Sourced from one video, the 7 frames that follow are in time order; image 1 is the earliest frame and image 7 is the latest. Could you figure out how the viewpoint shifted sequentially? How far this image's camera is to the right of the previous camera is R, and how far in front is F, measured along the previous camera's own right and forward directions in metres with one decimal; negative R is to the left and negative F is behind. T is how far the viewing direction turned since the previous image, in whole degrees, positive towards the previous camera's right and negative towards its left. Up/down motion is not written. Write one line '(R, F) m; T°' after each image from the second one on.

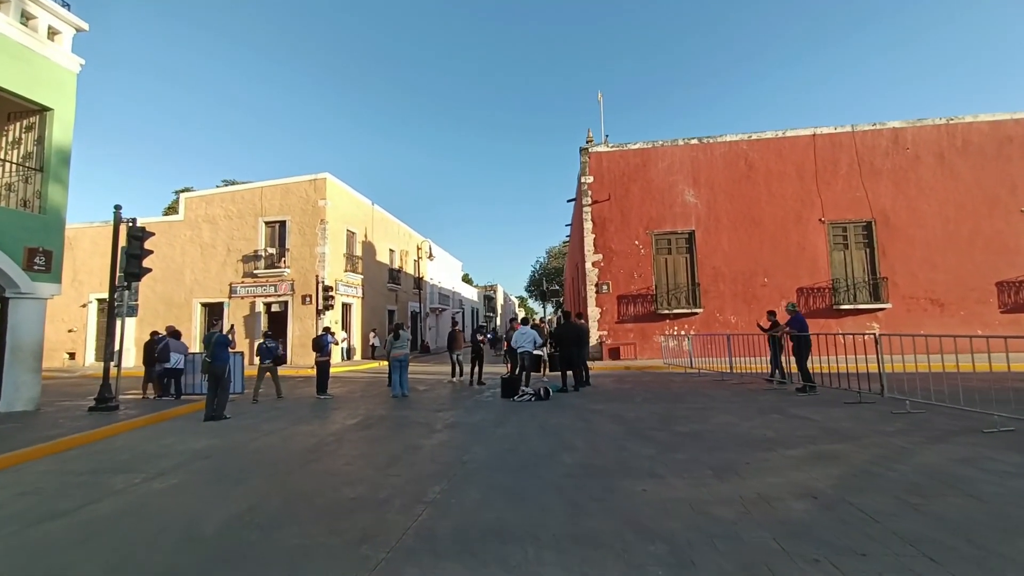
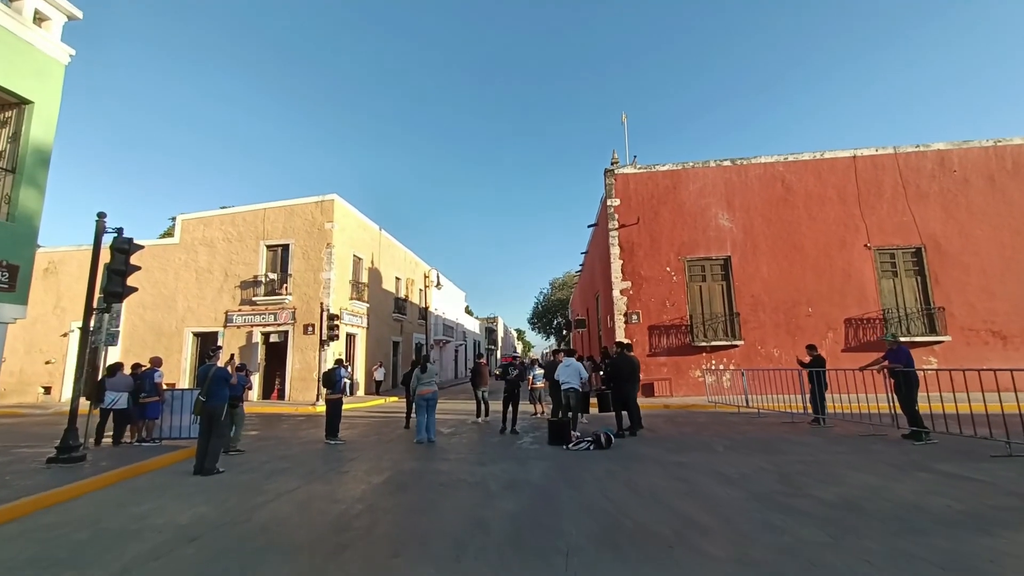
(-1.0, +1.4) m; +1°
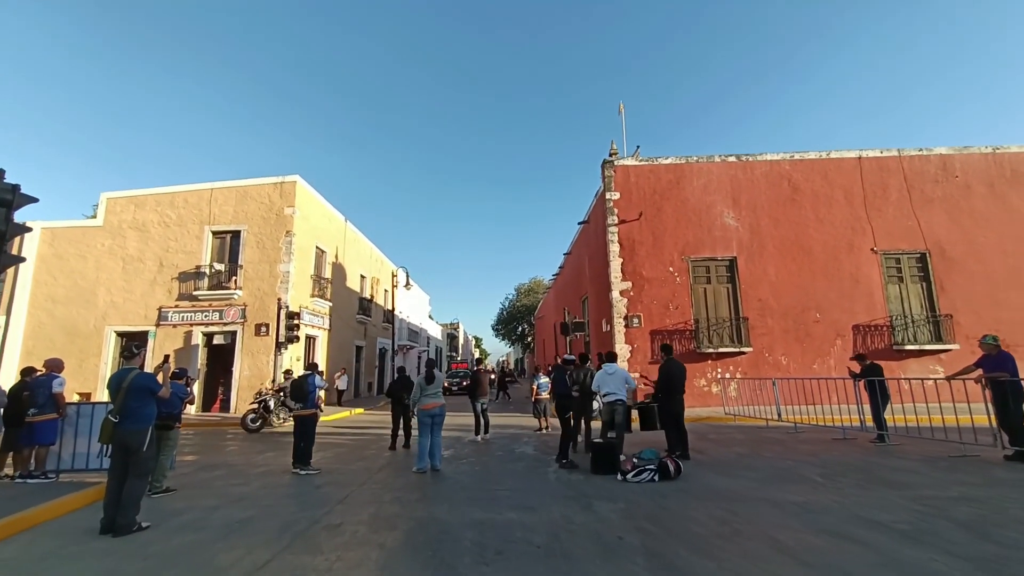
(-1.2, +1.9) m; +5°
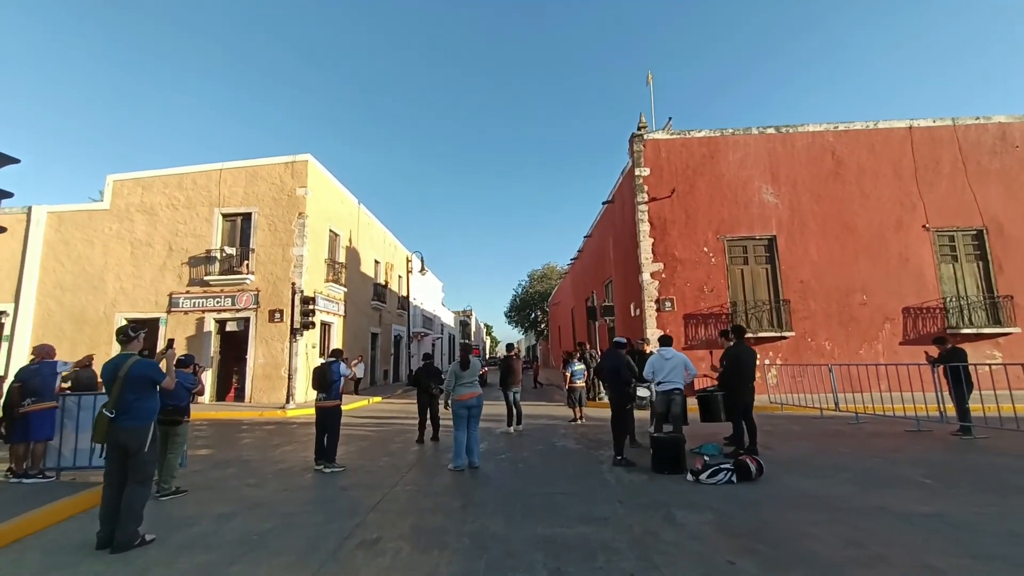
(-0.5, +0.8) m; -1°
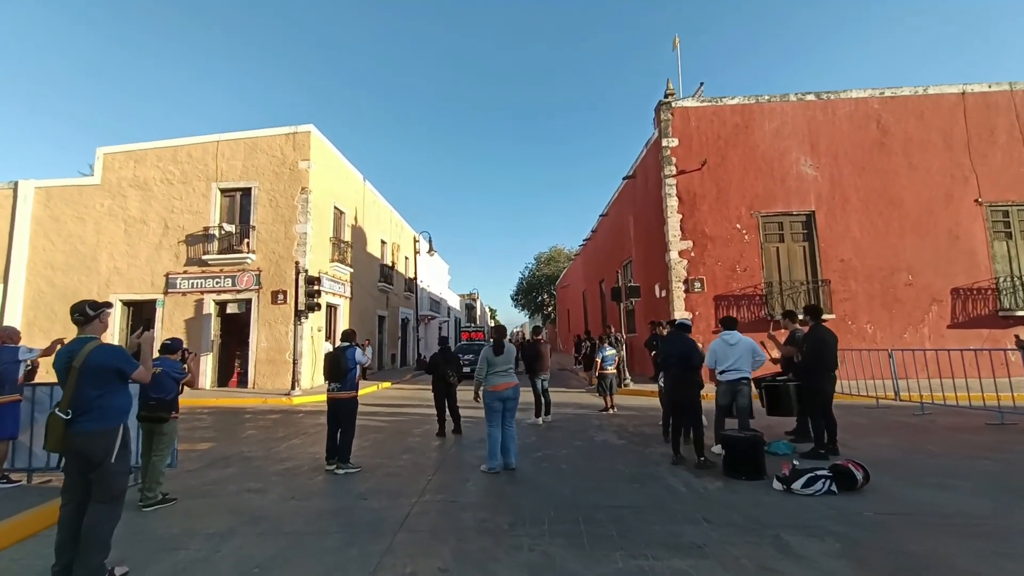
(-0.5, +1.0) m; 0°
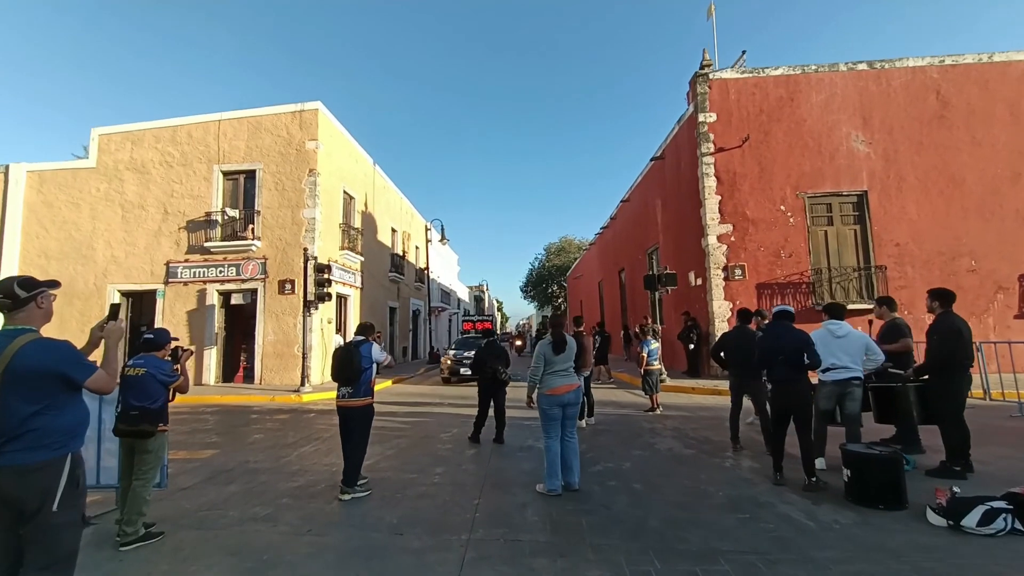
(-0.5, +1.0) m; -1°
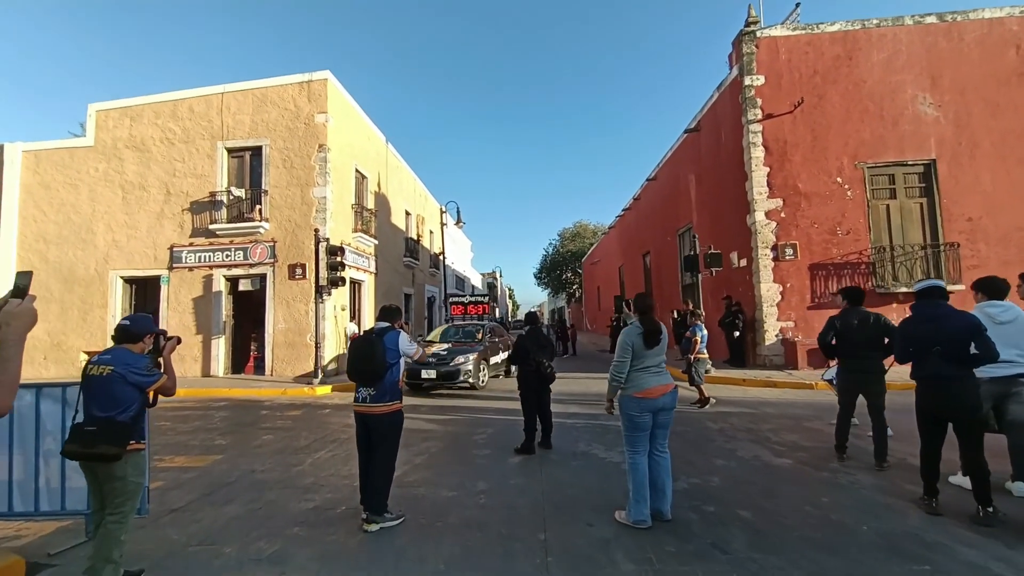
(-0.5, +1.0) m; -1°
